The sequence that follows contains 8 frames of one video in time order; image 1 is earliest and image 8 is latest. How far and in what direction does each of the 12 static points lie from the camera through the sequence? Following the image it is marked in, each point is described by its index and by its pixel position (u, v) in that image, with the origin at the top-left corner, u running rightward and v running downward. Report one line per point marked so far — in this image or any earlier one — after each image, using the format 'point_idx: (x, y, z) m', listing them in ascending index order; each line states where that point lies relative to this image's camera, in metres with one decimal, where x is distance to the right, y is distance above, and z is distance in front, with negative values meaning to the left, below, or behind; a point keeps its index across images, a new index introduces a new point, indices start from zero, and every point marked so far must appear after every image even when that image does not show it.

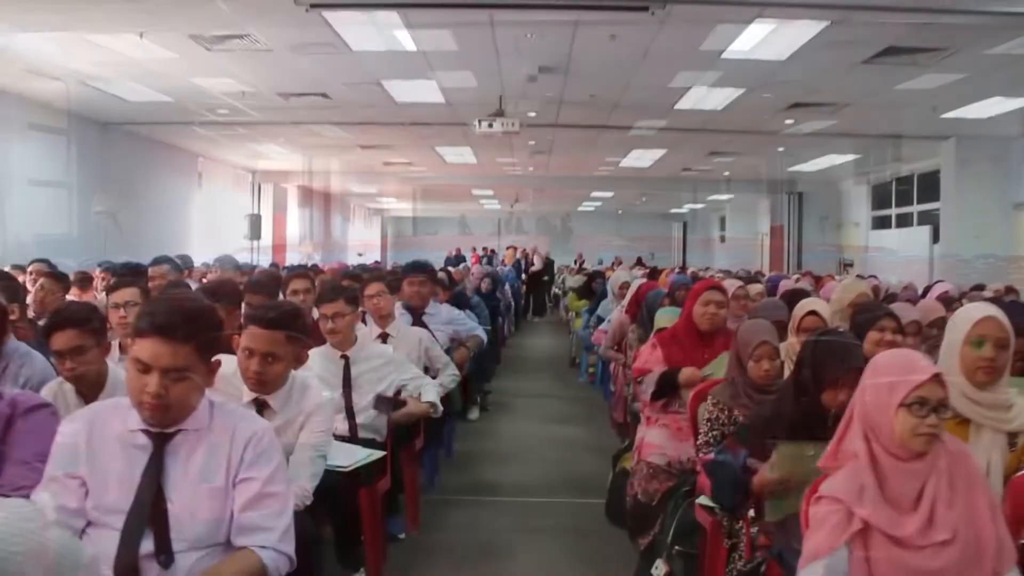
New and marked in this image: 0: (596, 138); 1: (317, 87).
0: (+1.3, +2.3, +11.2) m
1: (-2.2, +2.3, +8.2) m
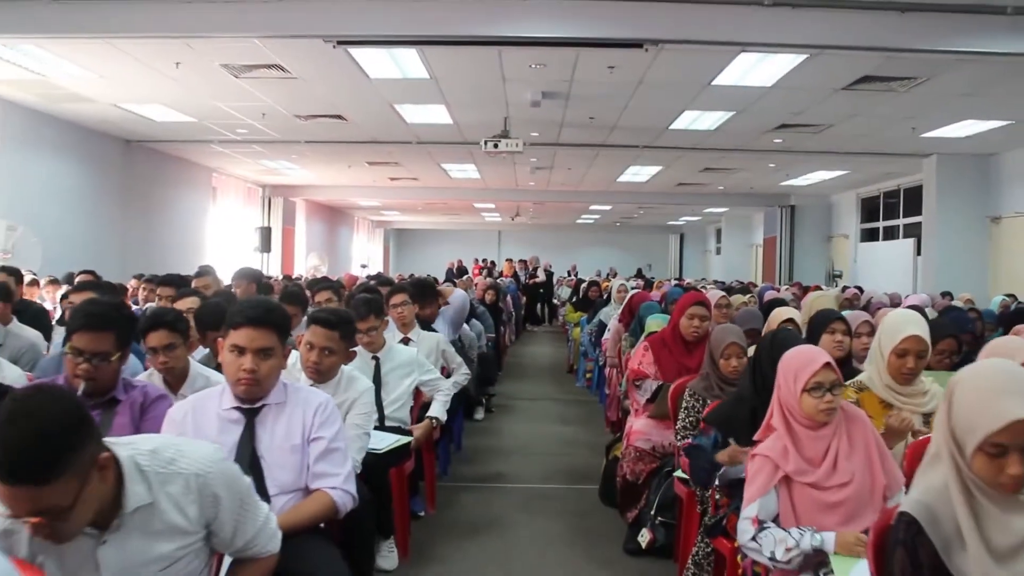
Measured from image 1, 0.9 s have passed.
0: (+1.3, +2.1, +11.8) m
1: (-2.1, +2.2, +8.8) m
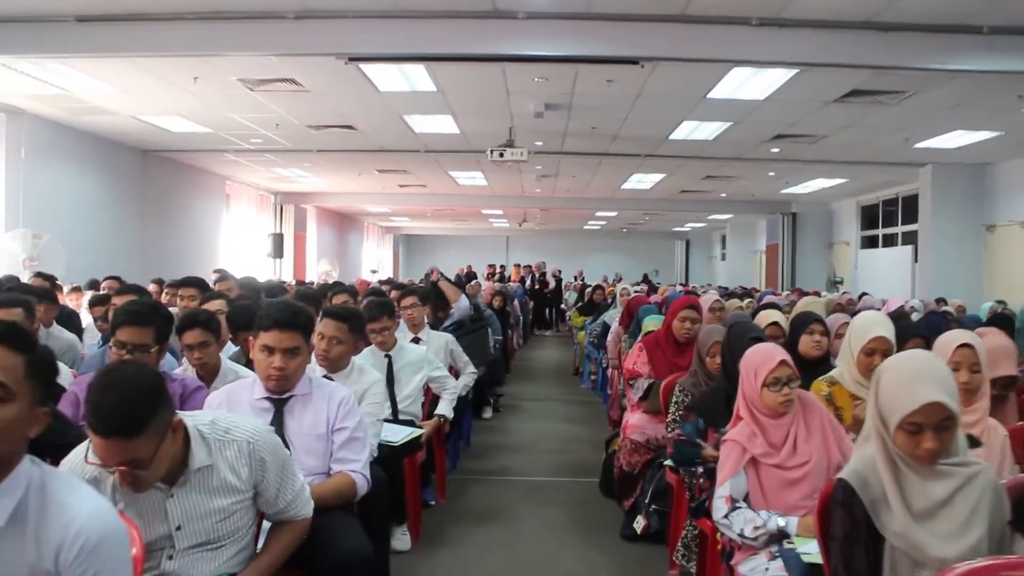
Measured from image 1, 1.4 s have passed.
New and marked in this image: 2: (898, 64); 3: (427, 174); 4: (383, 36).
0: (+1.4, +2.0, +12.1) m
1: (-2.1, +2.1, +9.1) m
2: (+3.0, +1.7, +5.7) m
3: (-1.6, +2.1, +13.9) m
4: (-1.0, +1.9, +5.6) m
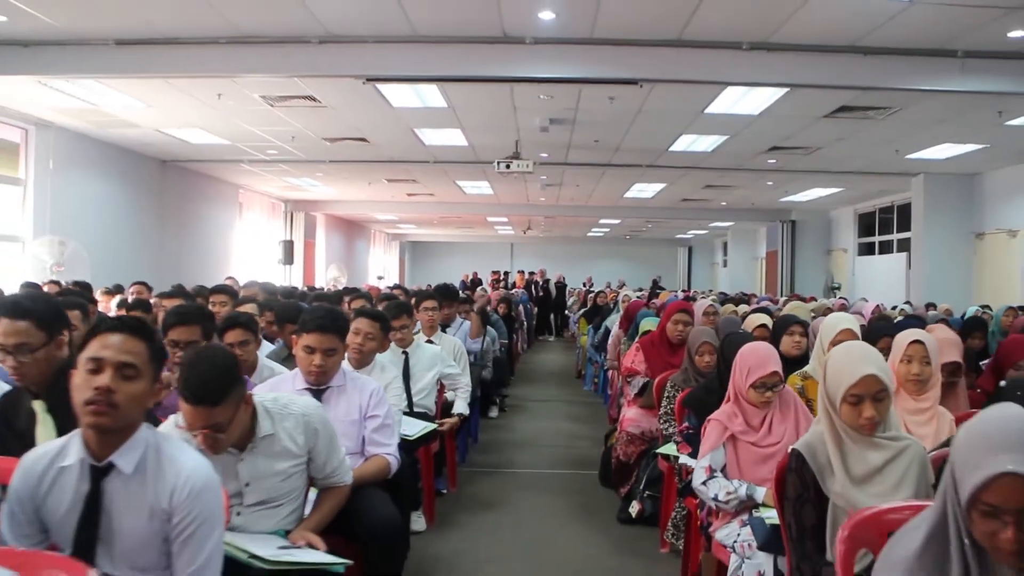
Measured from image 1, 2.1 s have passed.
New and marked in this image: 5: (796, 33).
0: (+1.5, +1.9, +12.5) m
1: (-2.0, +2.0, +9.6) m
2: (+3.1, +1.7, +6.1) m
3: (-1.5, +2.0, +14.4) m
4: (-0.9, +1.9, +6.0) m
5: (+2.2, +1.9, +5.6) m
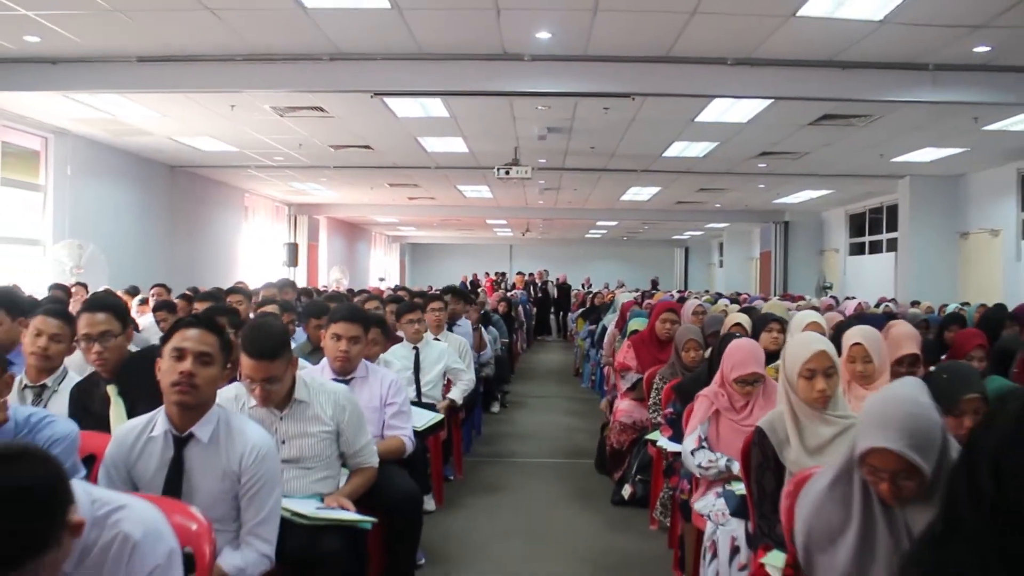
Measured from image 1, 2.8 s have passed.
0: (+1.5, +1.9, +12.9) m
1: (-2.0, +2.0, +10.0) m
2: (+3.1, +1.7, +6.5) m
3: (-1.5, +2.0, +14.7) m
4: (-0.9, +1.9, +6.4) m
5: (+2.2, +1.9, +6.0) m
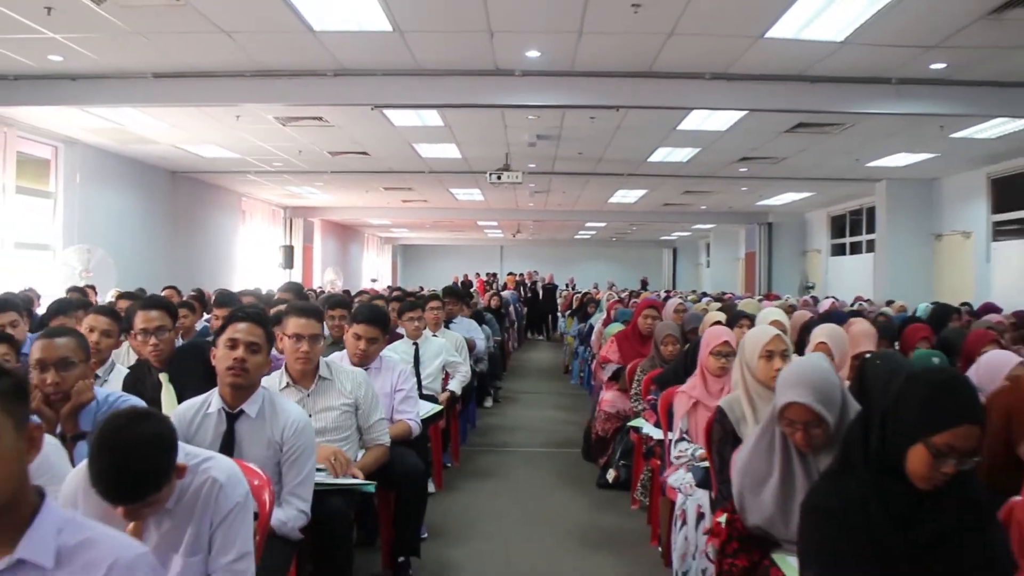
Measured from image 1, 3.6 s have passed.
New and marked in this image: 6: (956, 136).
0: (+1.3, +1.9, +13.3) m
1: (-2.1, +2.0, +10.4) m
2: (+3.0, +1.7, +7.0) m
3: (-1.7, +2.0, +15.2) m
4: (-1.0, +1.9, +6.8) m
5: (+2.1, +1.9, +6.5) m
6: (+5.5, +1.9, +9.2) m
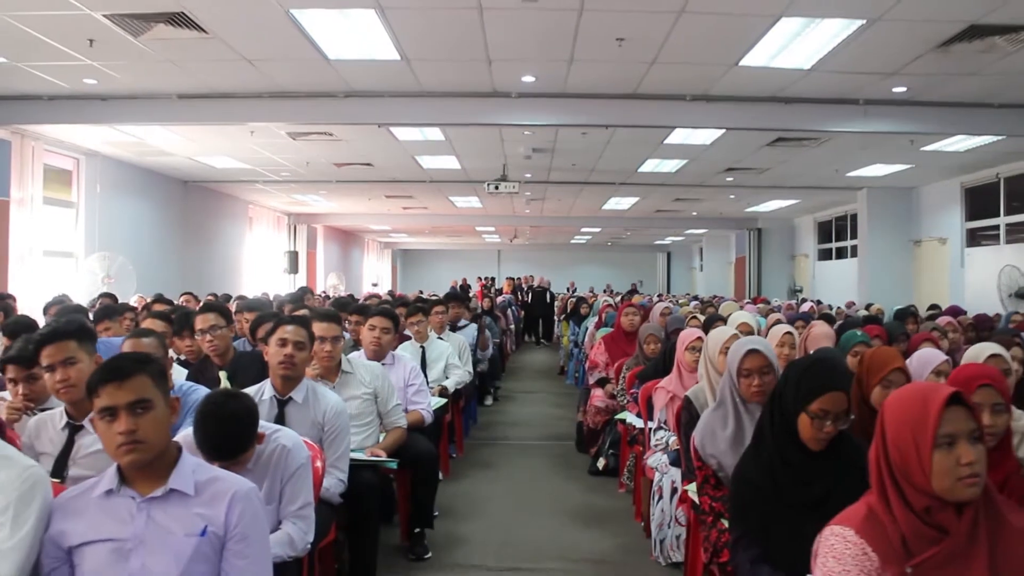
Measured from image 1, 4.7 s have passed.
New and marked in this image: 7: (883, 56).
0: (+1.3, +1.8, +13.9) m
1: (-2.2, +1.9, +10.9) m
2: (+3.0, +1.7, +7.6) m
3: (-1.8, +1.9, +15.7) m
4: (-1.0, +1.8, +7.4) m
5: (+2.1, +1.9, +7.0) m
6: (+5.5, +1.8, +9.8) m
7: (+3.0, +1.9, +6.0) m
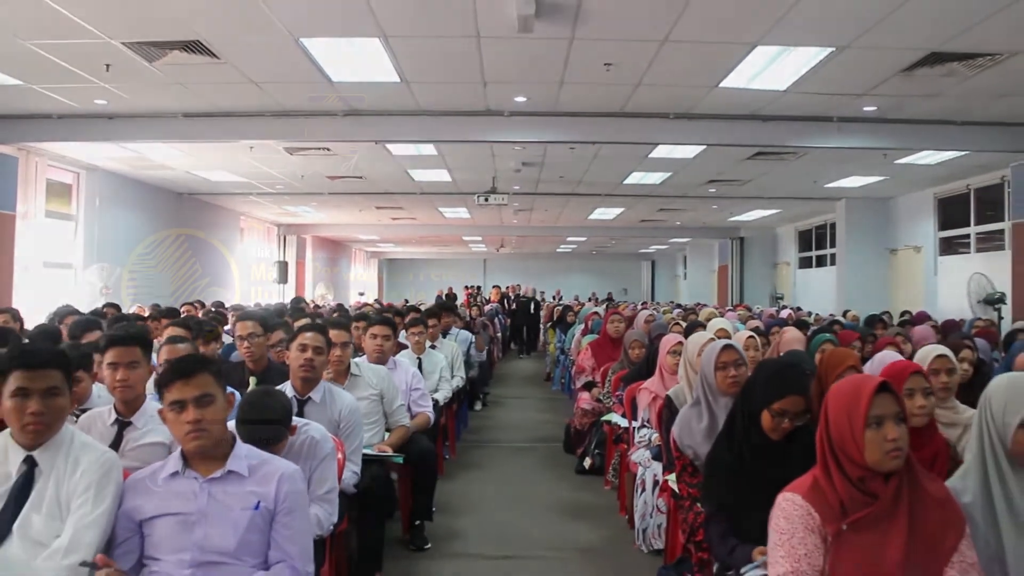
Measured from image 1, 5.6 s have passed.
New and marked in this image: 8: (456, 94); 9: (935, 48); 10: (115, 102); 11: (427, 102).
0: (+1.1, +1.7, +14.3) m
1: (-2.3, +1.8, +11.2) m
2: (+2.9, +1.6, +8.0) m
3: (-2.0, +1.7, +16.0) m
4: (-1.1, +1.7, +7.7) m
5: (+2.0, +1.8, +7.4) m
6: (+5.3, +1.7, +10.2) m
7: (+3.0, +1.8, +6.5) m
8: (-0.5, +1.8, +6.9) m
9: (+3.2, +1.8, +5.7) m
10: (-3.9, +1.8, +7.2) m
11: (-0.8, +1.8, +7.2) m
